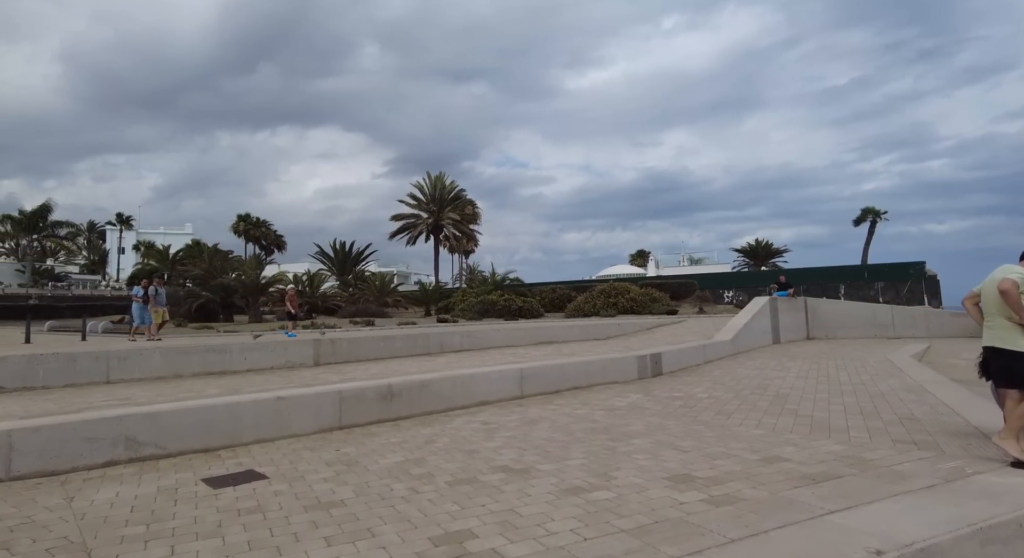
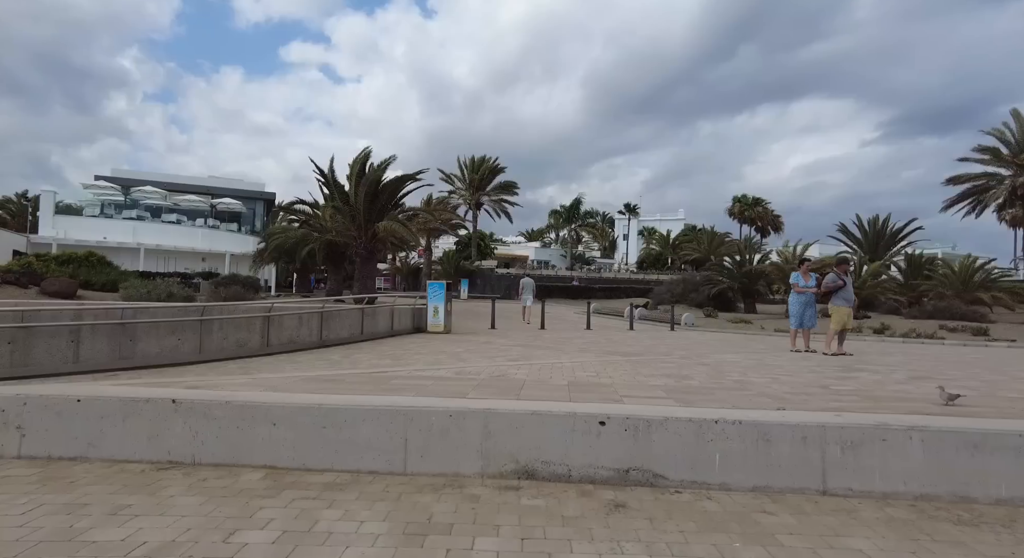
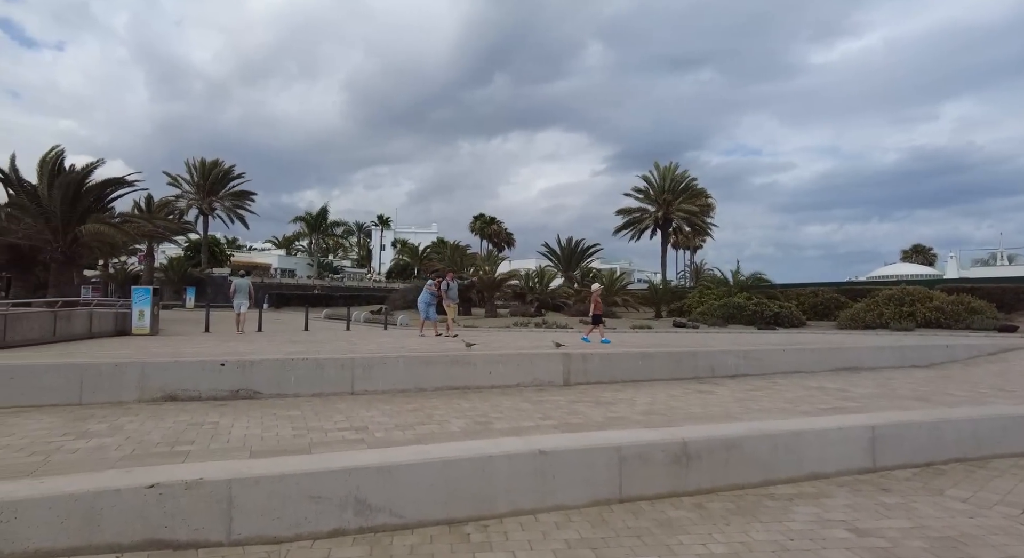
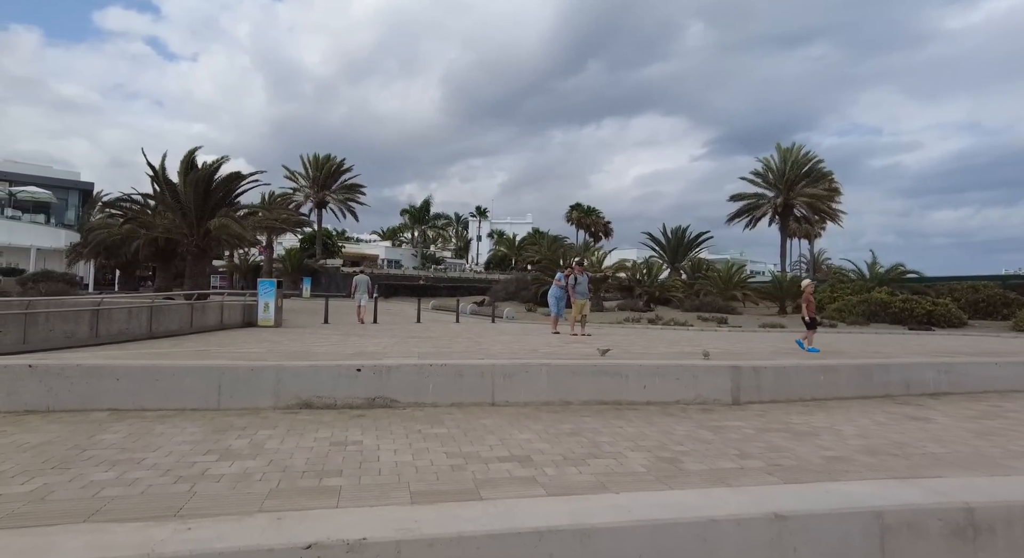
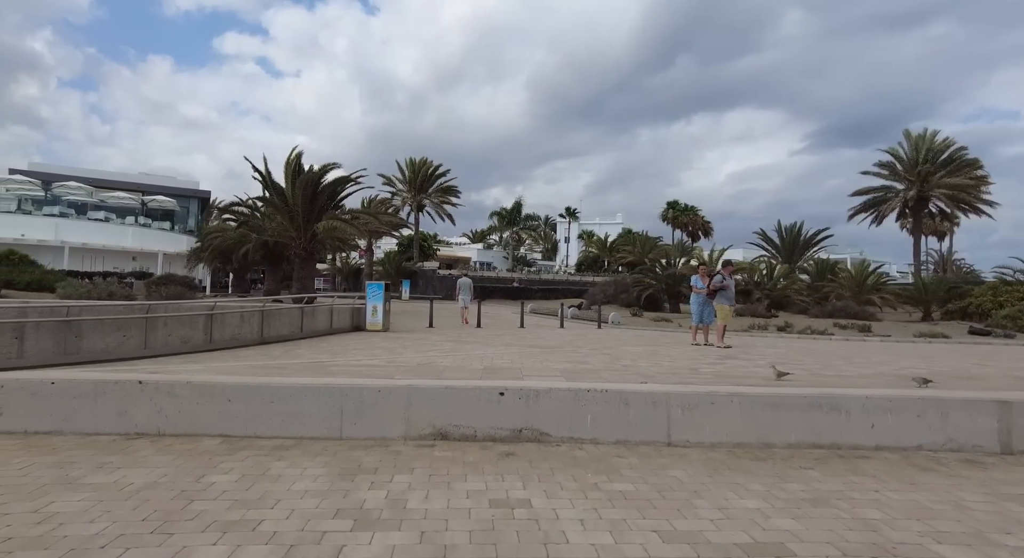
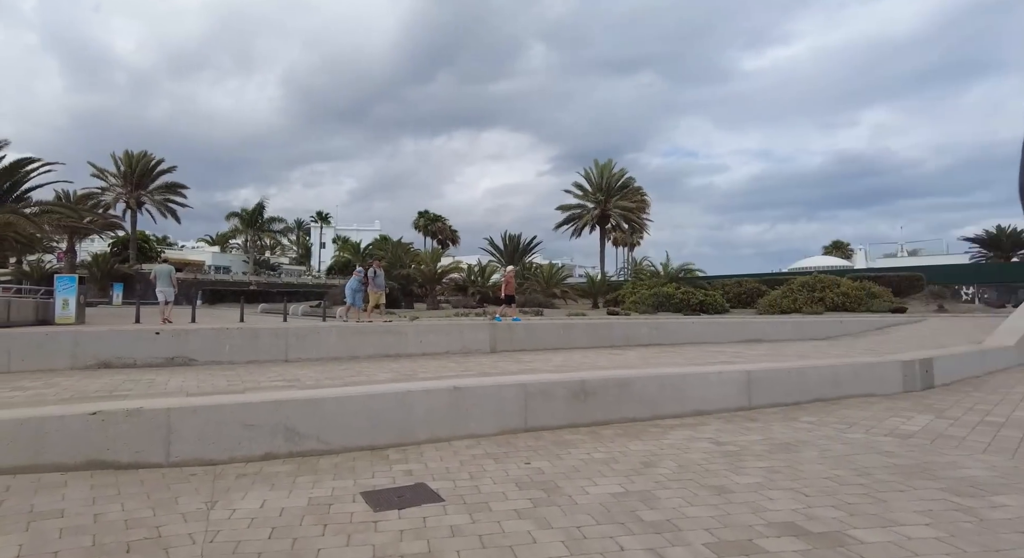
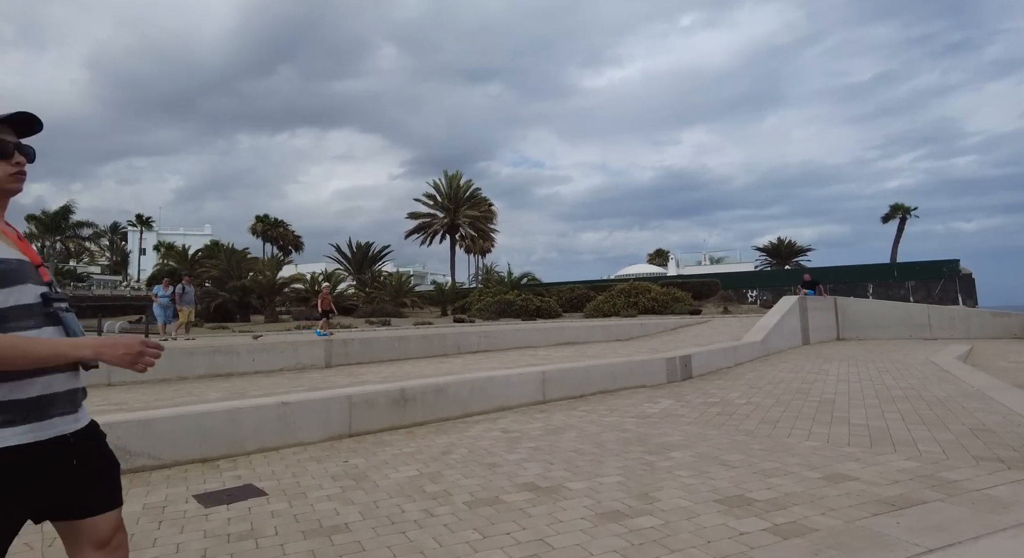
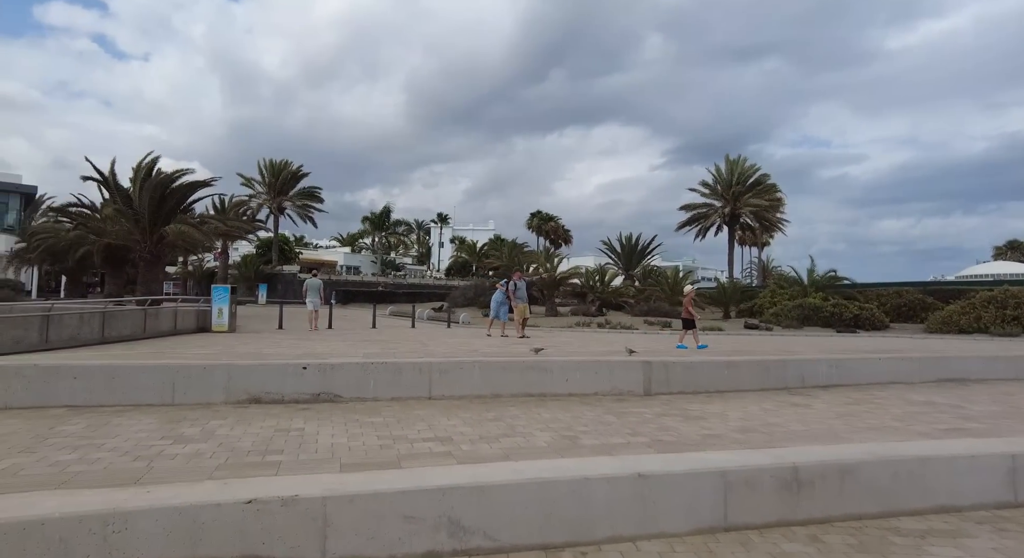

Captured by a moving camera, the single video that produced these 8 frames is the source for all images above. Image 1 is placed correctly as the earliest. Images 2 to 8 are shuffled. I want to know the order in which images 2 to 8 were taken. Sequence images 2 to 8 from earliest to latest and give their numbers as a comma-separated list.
7, 6, 3, 8, 4, 5, 2
